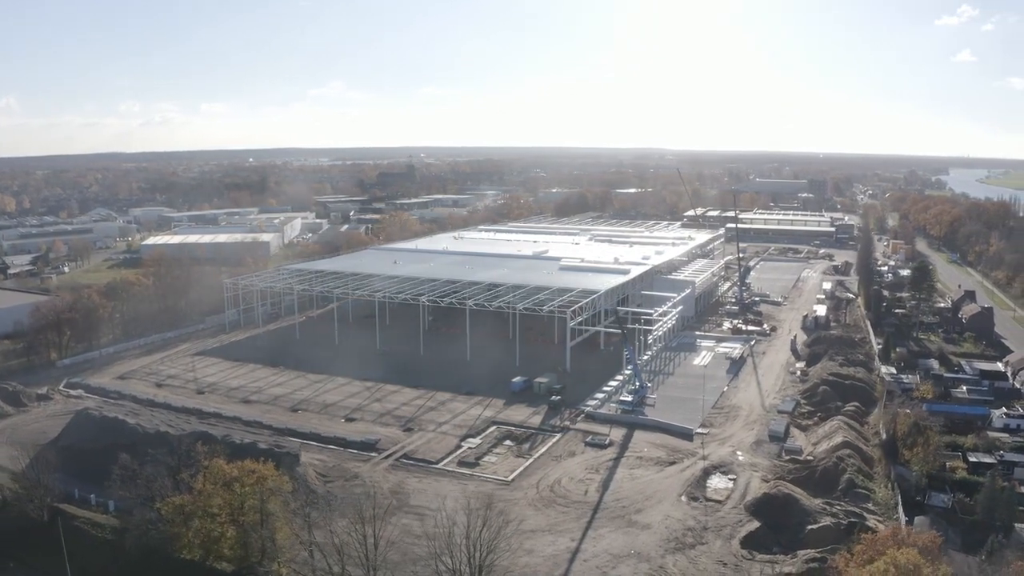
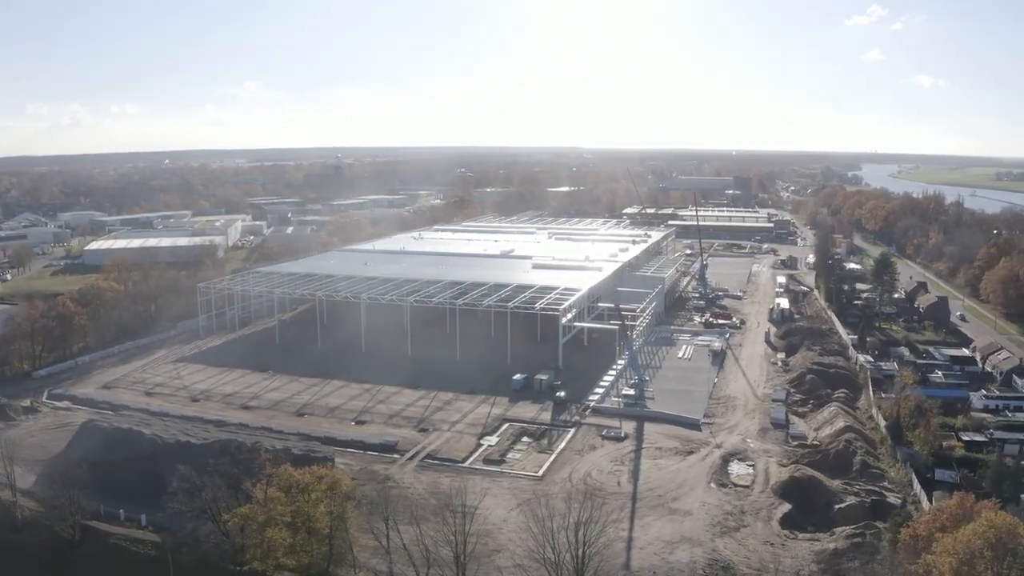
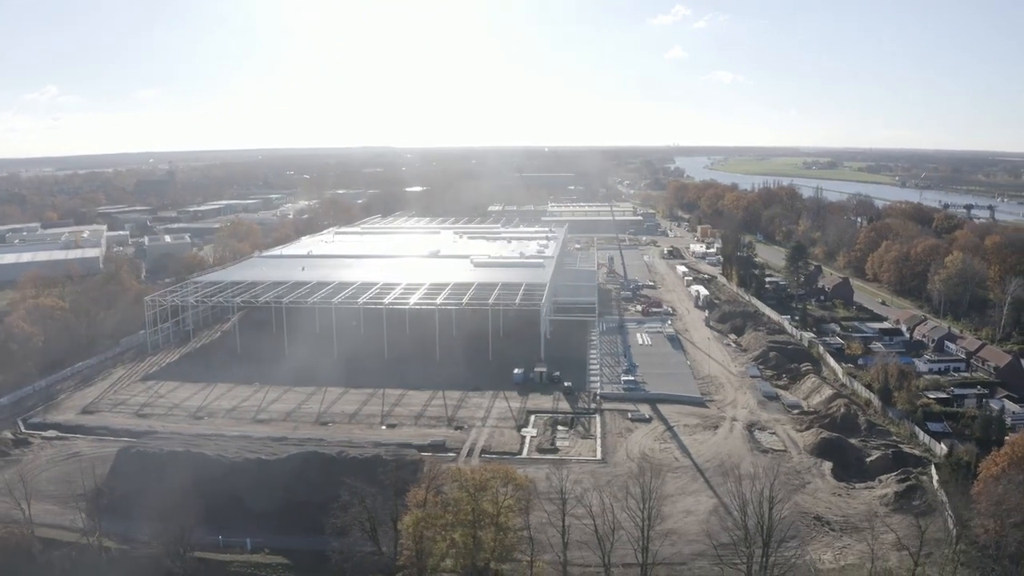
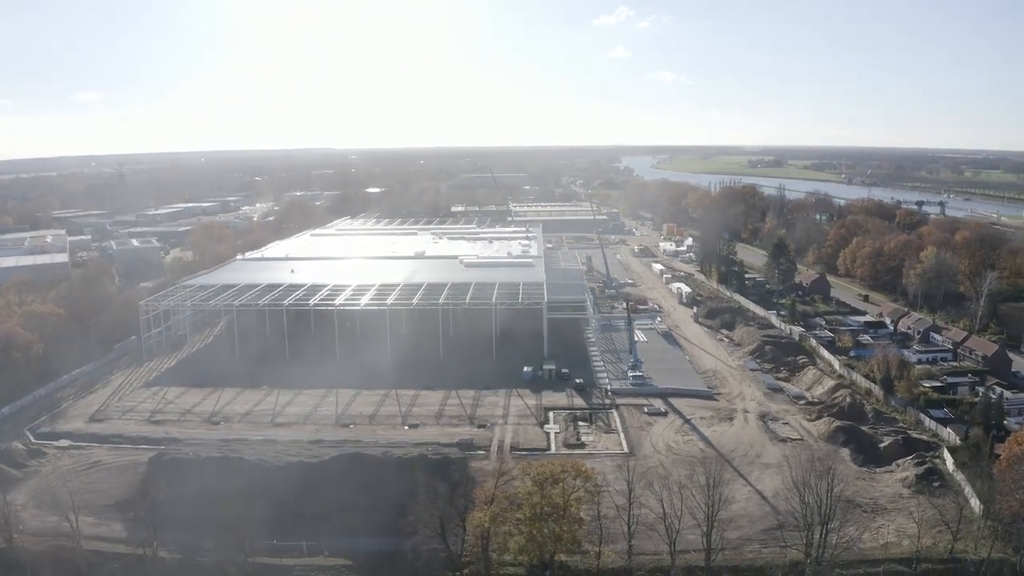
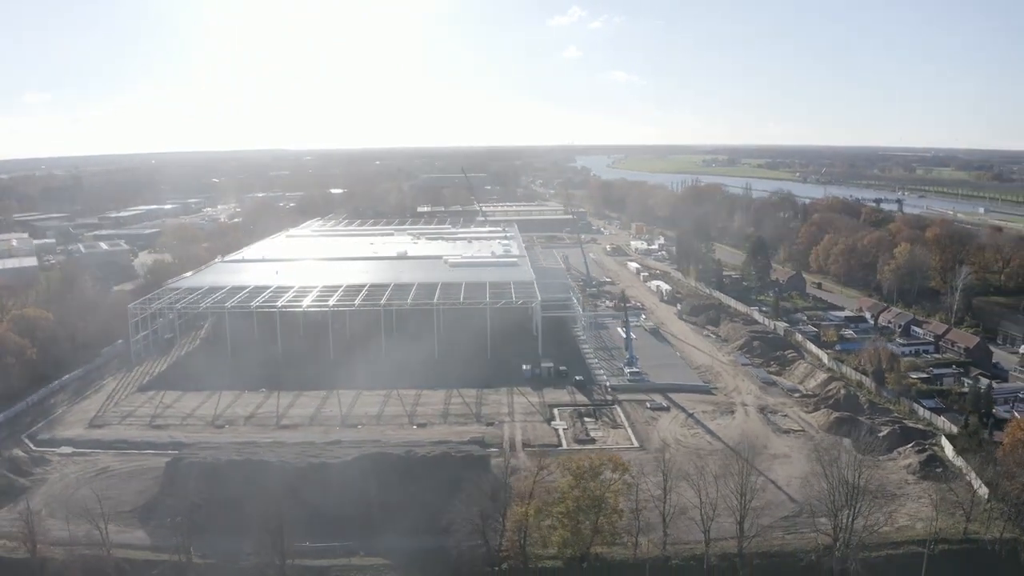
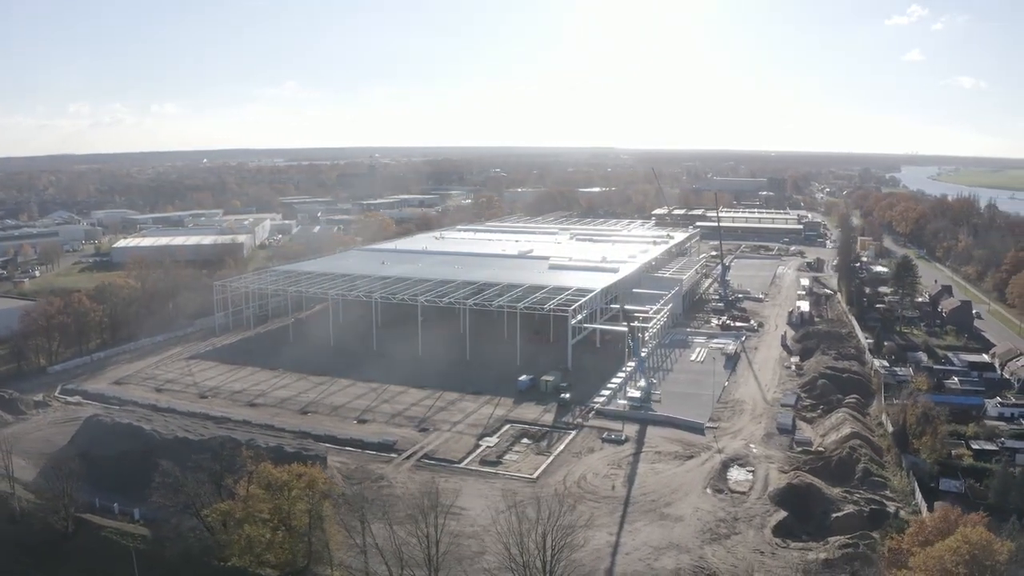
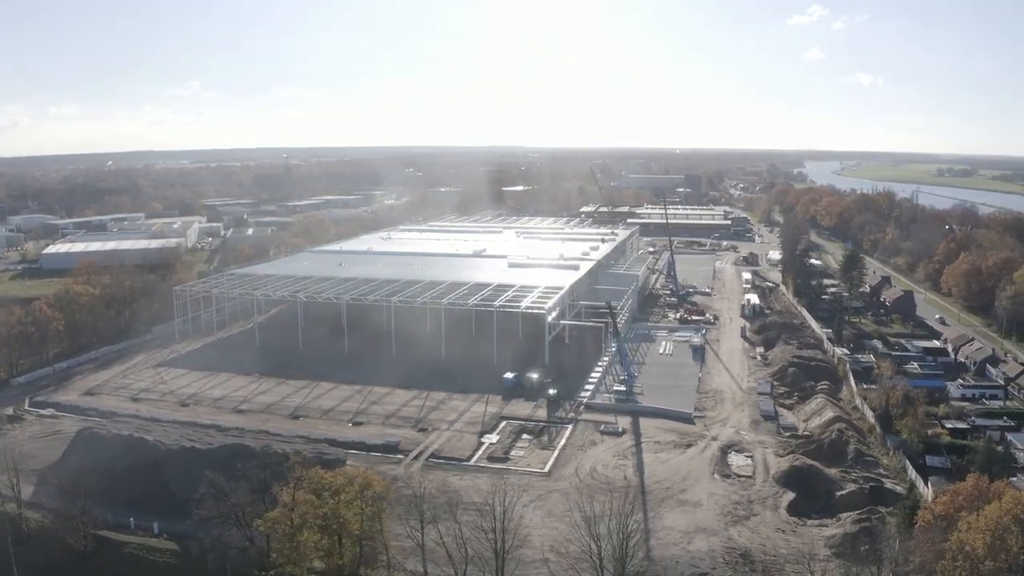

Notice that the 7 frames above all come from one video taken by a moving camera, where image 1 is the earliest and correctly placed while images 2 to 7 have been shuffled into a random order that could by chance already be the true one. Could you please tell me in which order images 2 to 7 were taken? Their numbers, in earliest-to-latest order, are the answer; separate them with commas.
6, 2, 7, 3, 4, 5
